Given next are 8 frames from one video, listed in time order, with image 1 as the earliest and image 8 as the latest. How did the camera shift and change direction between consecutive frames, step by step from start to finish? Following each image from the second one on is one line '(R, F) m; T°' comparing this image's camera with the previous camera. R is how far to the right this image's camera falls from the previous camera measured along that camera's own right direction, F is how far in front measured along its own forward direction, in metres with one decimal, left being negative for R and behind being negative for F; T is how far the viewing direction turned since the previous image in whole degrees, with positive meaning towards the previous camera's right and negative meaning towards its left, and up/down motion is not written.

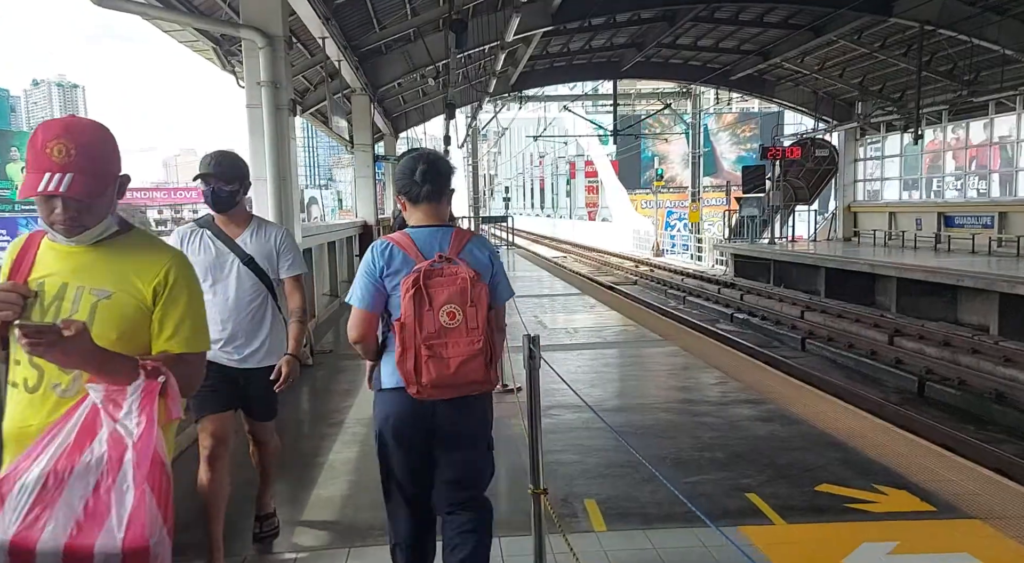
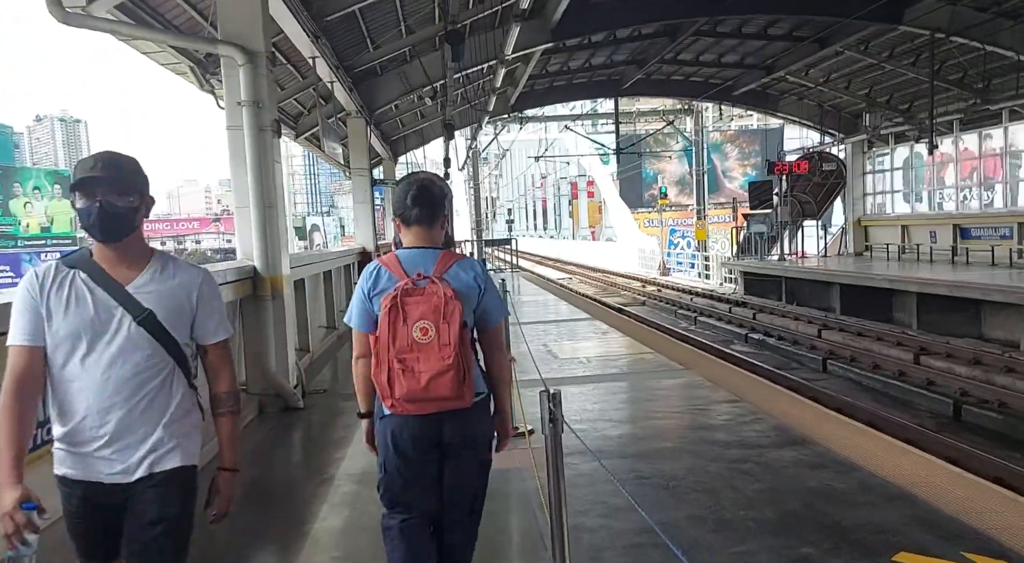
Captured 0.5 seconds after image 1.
(0.0, +0.6) m; 0°
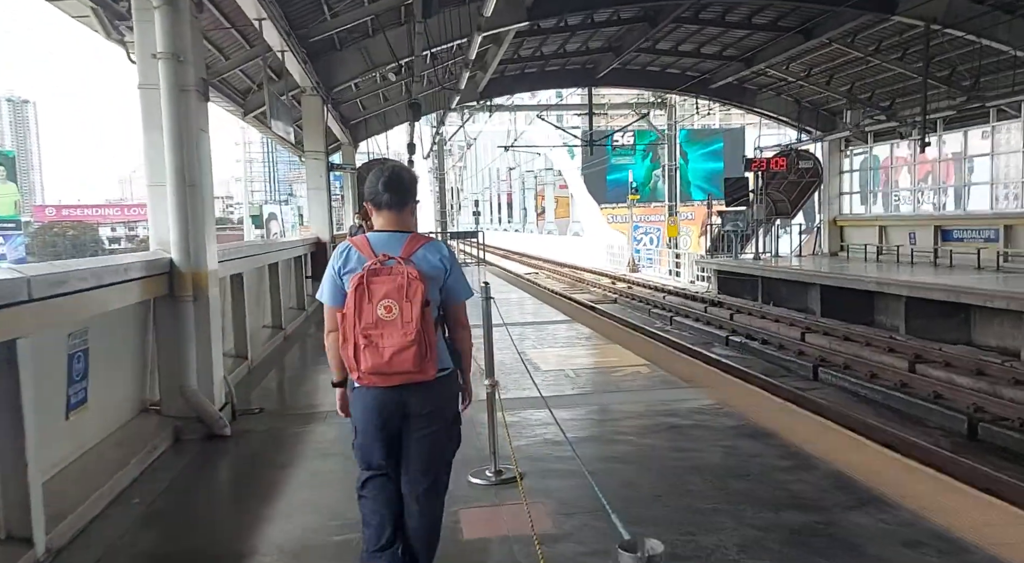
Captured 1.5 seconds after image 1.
(-0.1, +1.1) m; +3°
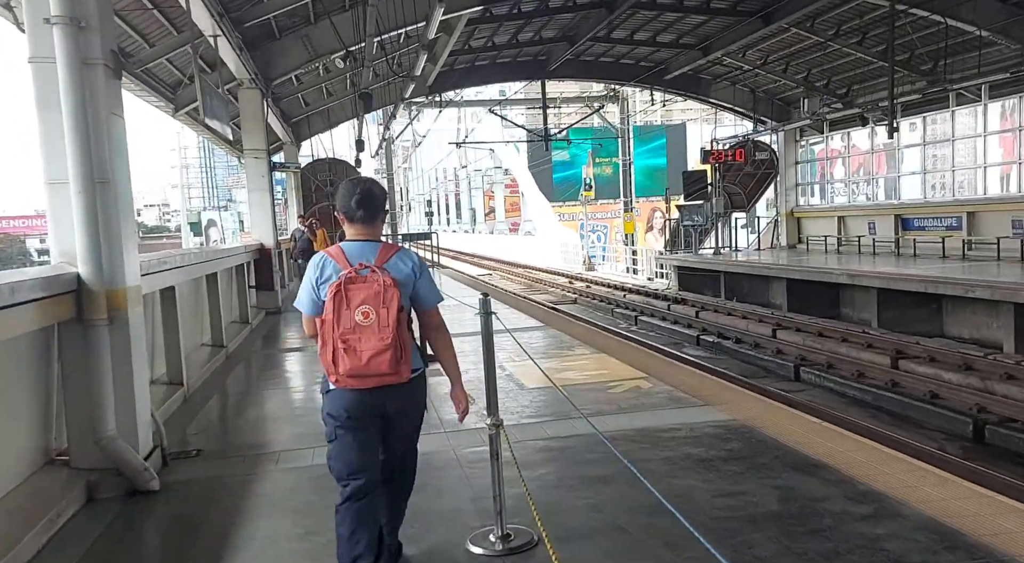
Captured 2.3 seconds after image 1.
(-0.2, +0.9) m; +4°
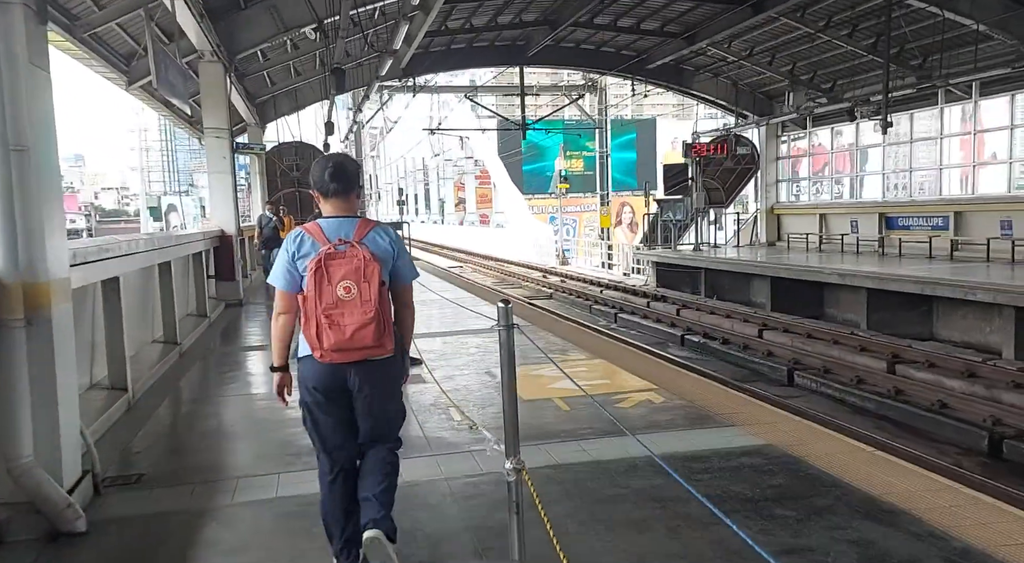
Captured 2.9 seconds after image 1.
(-0.2, +0.7) m; +2°
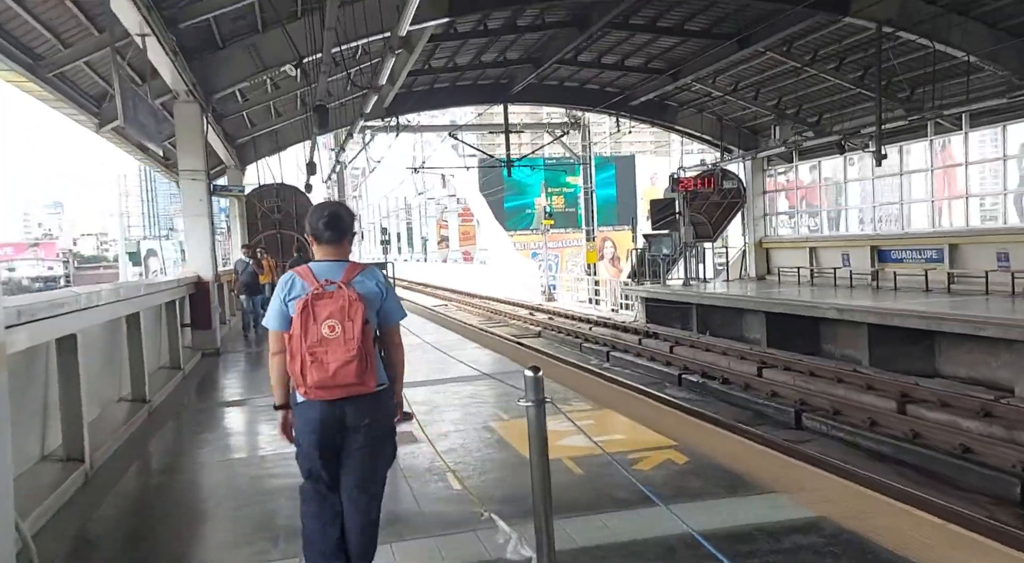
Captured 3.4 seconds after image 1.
(-0.1, +0.5) m; +1°
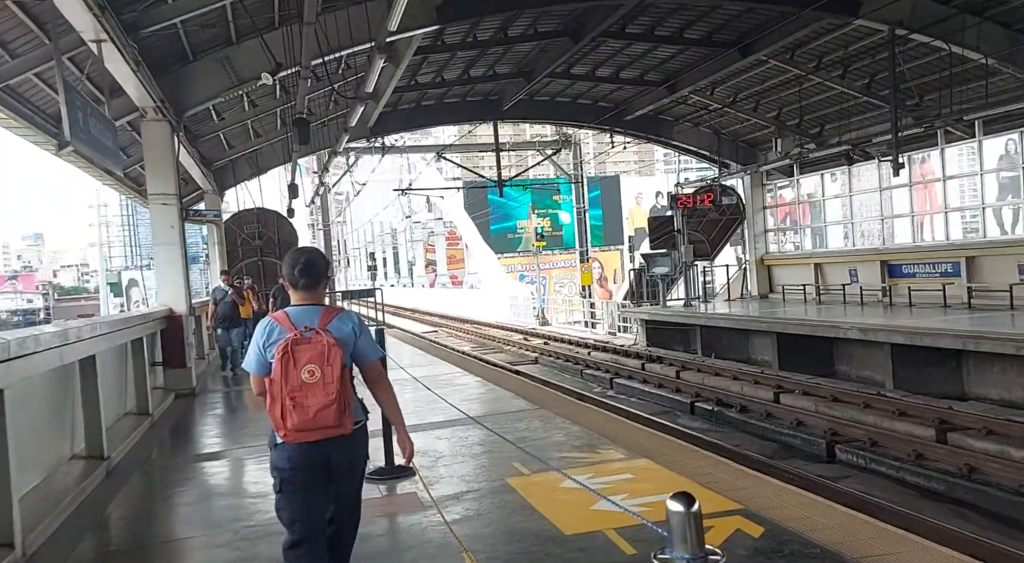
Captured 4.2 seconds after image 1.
(-0.2, +0.9) m; +1°
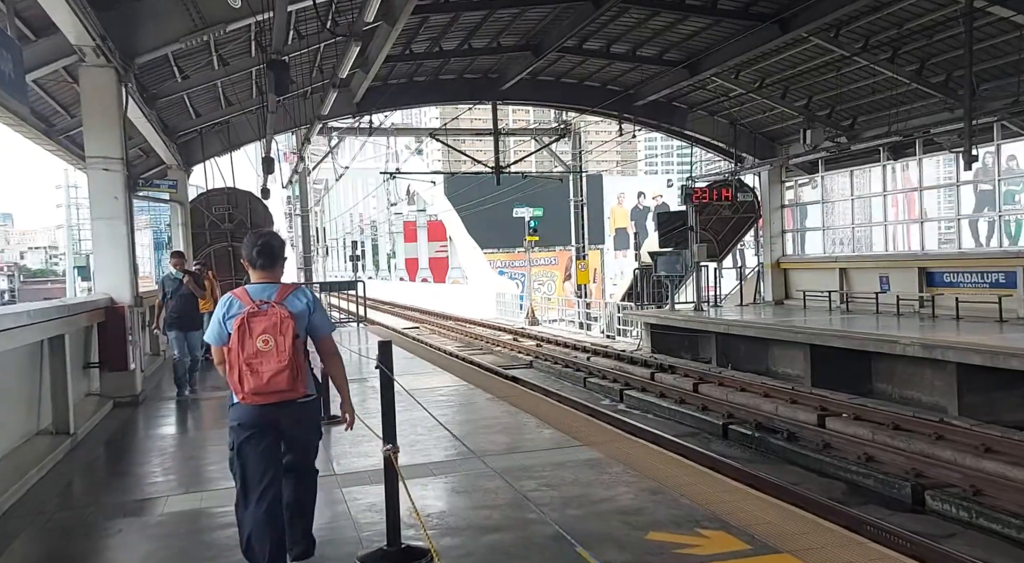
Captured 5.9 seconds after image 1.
(-0.4, +1.9) m; +2°
